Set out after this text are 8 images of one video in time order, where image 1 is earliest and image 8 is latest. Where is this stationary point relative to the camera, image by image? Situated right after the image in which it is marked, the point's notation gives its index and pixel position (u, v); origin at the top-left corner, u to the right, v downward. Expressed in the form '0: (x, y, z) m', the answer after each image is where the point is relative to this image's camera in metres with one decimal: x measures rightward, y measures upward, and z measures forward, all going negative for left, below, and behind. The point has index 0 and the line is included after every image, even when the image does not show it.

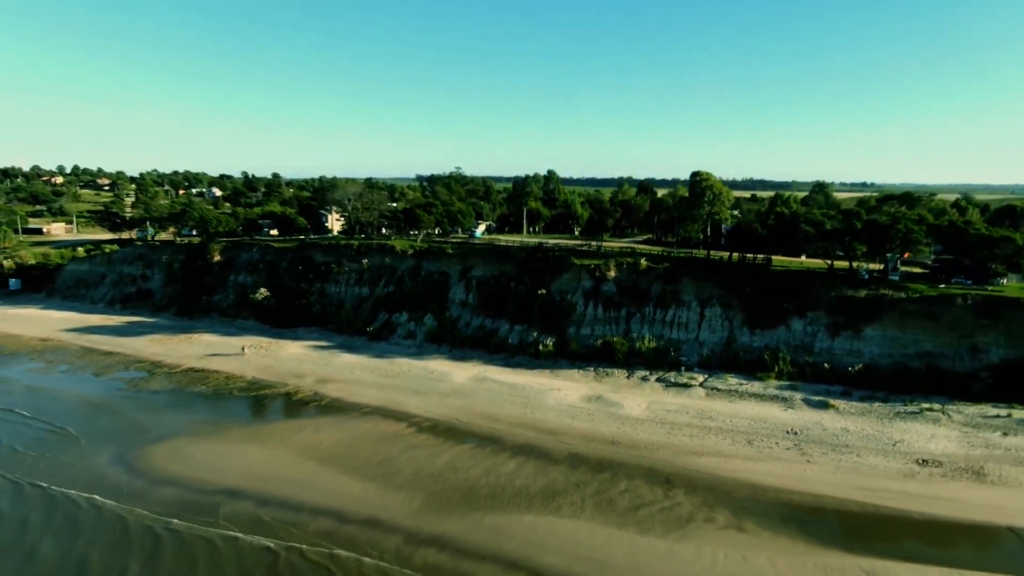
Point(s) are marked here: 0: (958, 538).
0: (+7.9, -4.4, +14.1) m
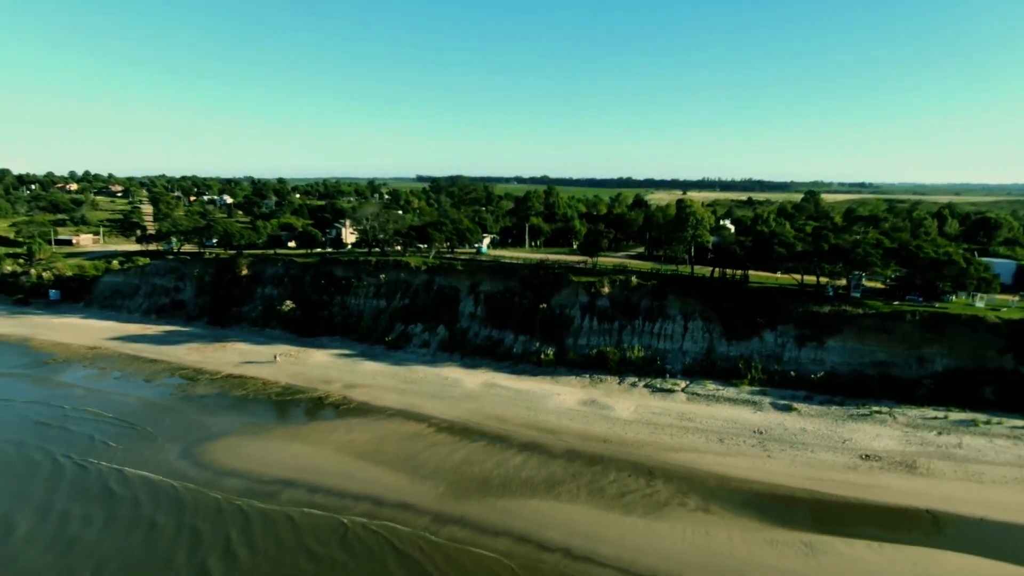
0: (+8.0, -5.0, +17.2) m
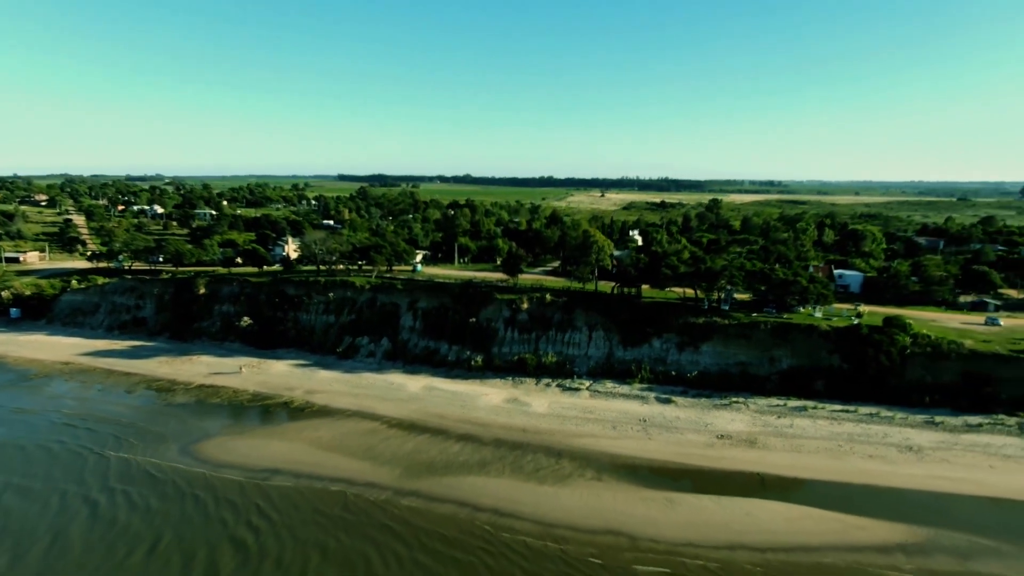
0: (+6.3, -5.7, +23.5) m
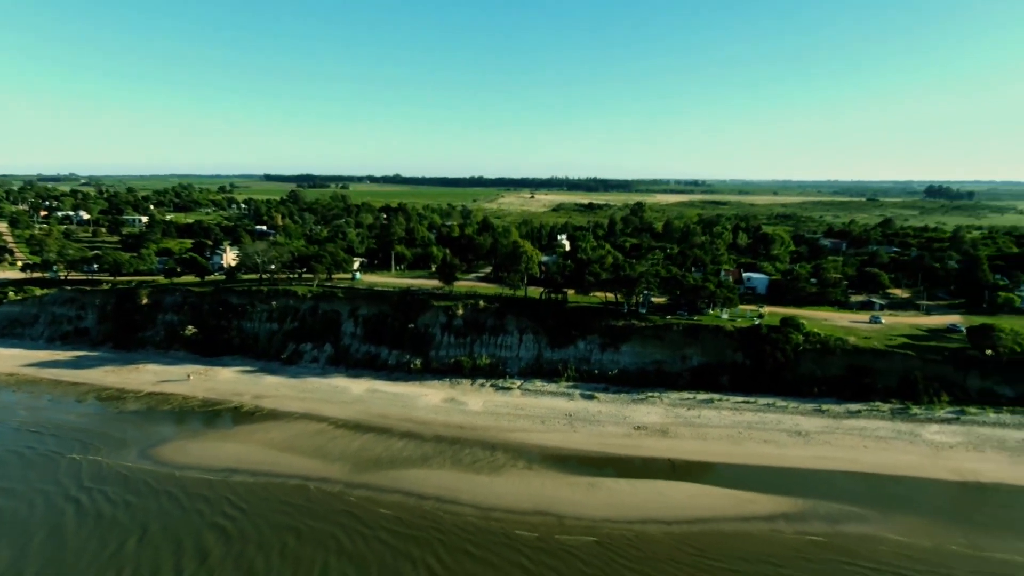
0: (+4.3, -6.0, +26.7) m
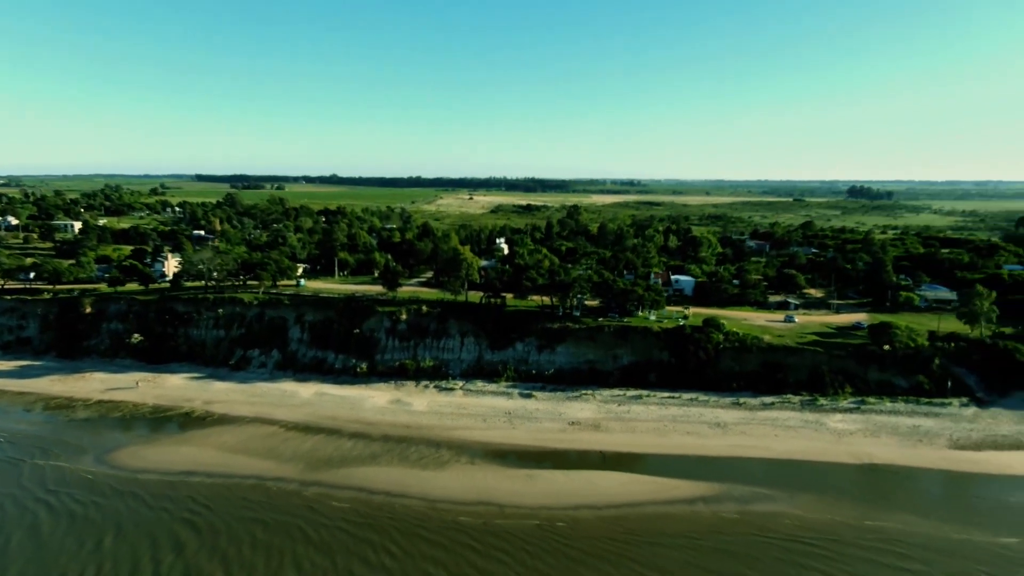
0: (+2.3, -6.2, +29.0) m
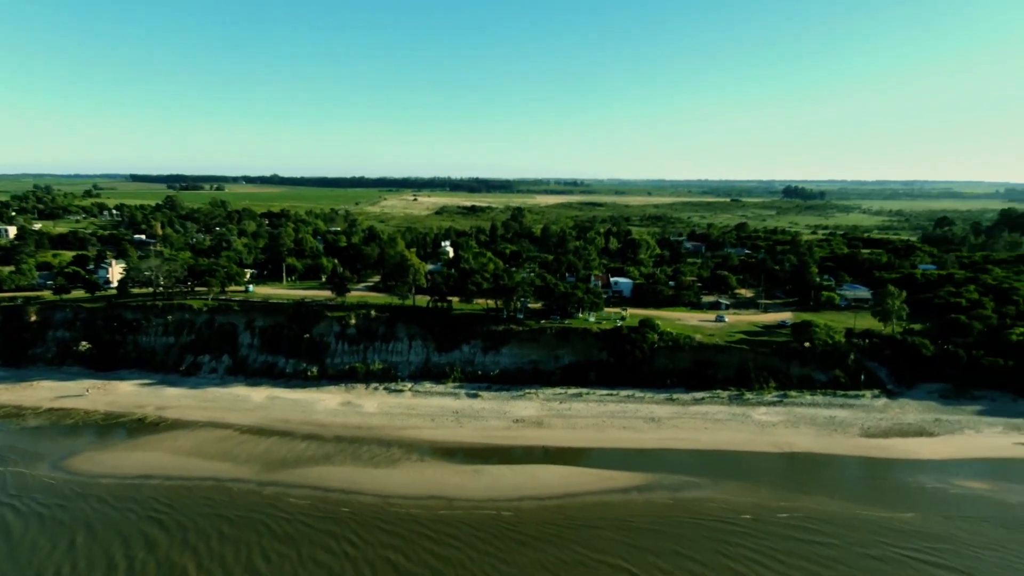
0: (+0.3, -6.4, +30.8) m
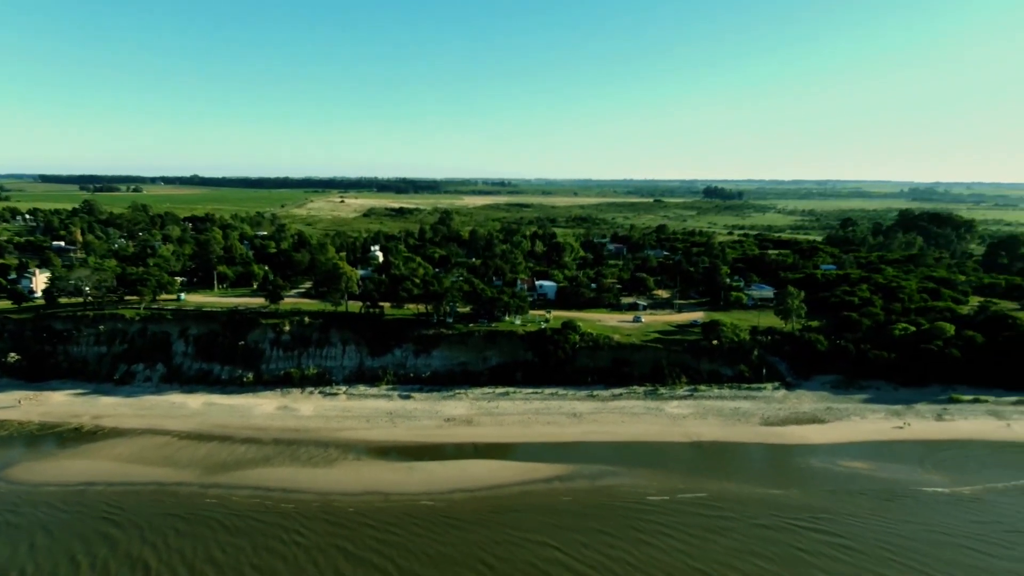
0: (-2.6, -6.7, +32.9) m
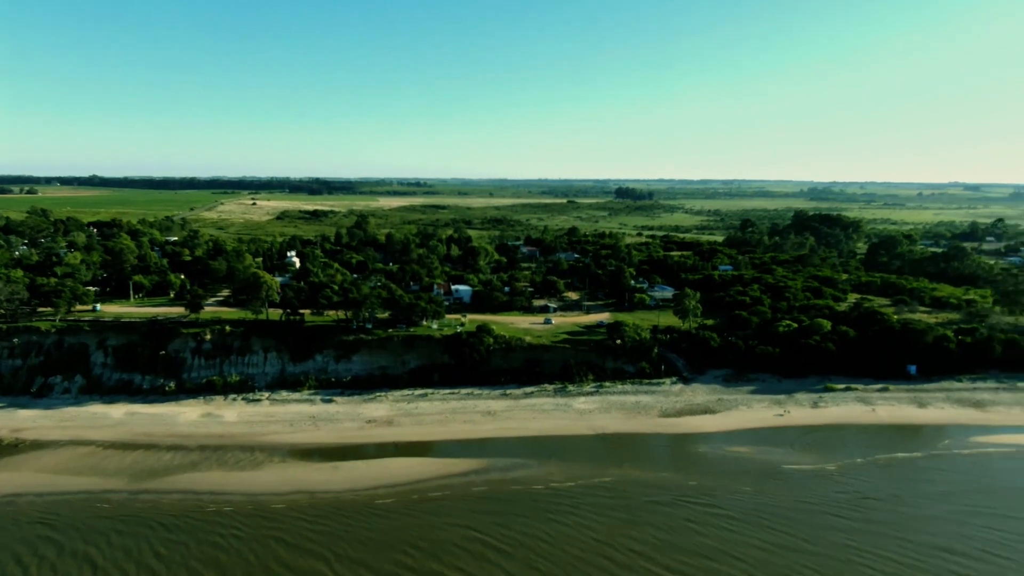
0: (-6.1, -7.1, +34.9) m
